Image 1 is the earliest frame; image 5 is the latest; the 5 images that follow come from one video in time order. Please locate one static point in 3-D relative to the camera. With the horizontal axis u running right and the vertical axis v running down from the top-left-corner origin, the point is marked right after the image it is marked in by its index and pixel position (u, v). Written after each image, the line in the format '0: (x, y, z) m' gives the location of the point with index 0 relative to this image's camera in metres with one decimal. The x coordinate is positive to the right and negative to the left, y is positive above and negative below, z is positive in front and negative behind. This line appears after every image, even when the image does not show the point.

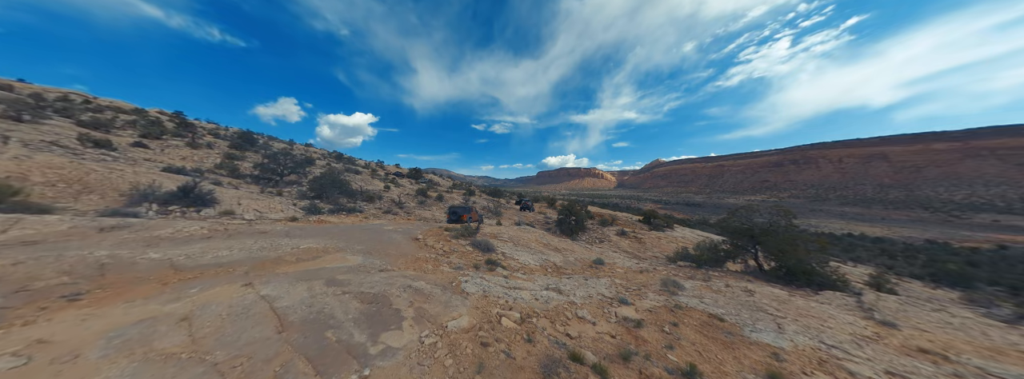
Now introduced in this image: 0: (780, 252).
0: (+12.3, -2.8, +10.2) m
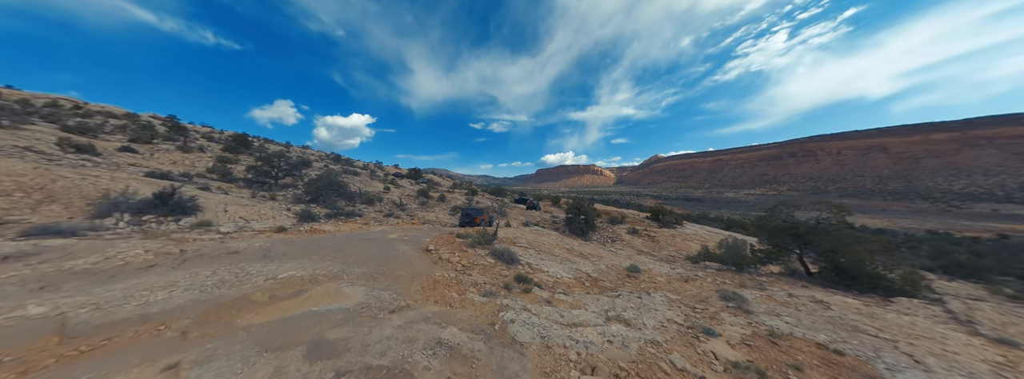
0: (+13.1, -2.5, +9.1) m
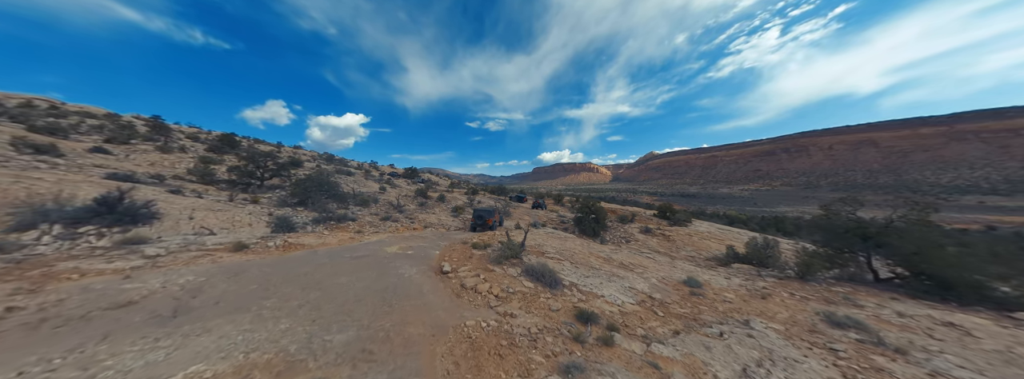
0: (+14.0, -2.3, +7.7) m
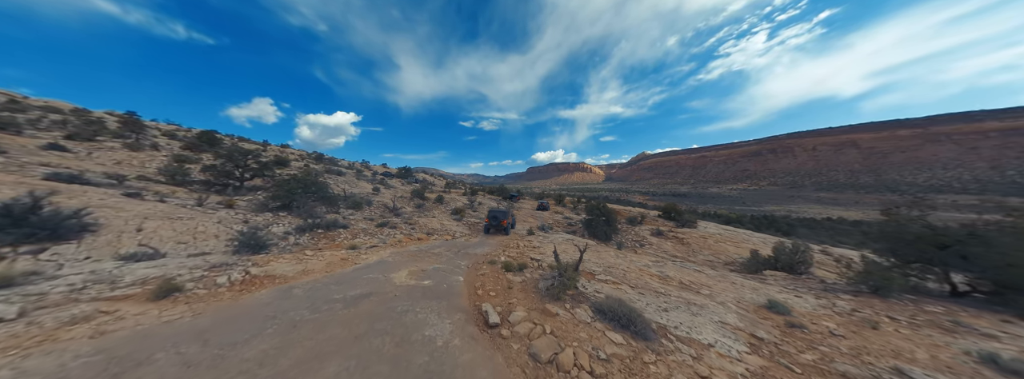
0: (+15.0, -2.4, +6.6) m
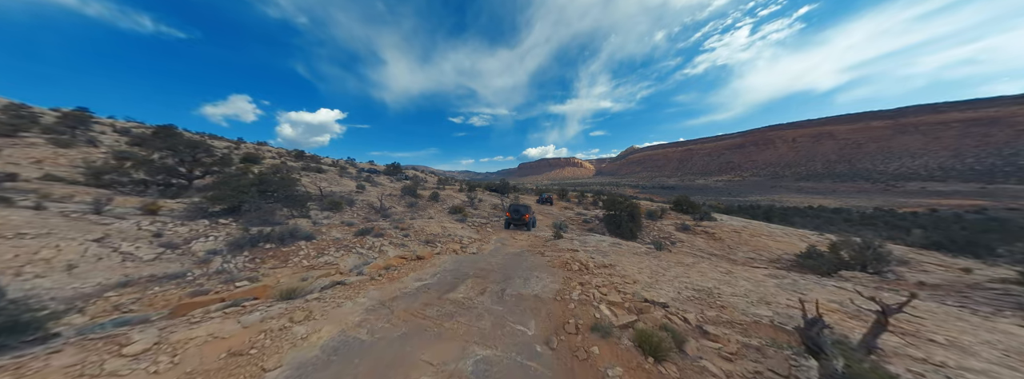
0: (+16.4, -1.8, +4.2) m
